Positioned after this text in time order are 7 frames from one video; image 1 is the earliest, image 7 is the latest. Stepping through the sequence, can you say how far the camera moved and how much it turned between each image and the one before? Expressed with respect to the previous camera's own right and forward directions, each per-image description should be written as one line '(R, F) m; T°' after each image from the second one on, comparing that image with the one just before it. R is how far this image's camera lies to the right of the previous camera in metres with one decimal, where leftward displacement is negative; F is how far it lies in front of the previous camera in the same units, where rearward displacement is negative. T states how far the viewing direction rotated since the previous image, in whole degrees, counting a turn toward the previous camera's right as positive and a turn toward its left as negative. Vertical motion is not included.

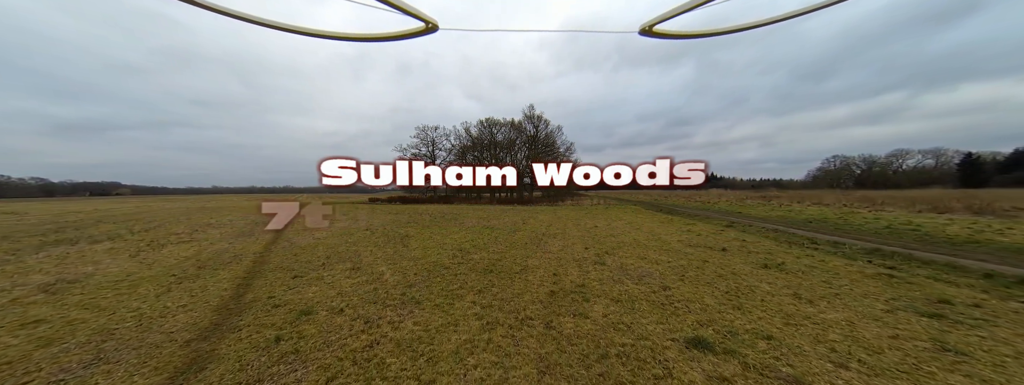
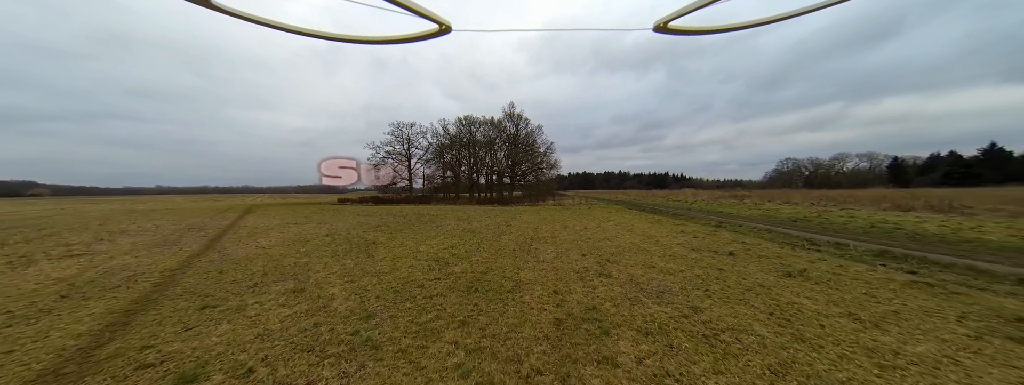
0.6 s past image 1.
(-0.1, +0.8) m; +5°
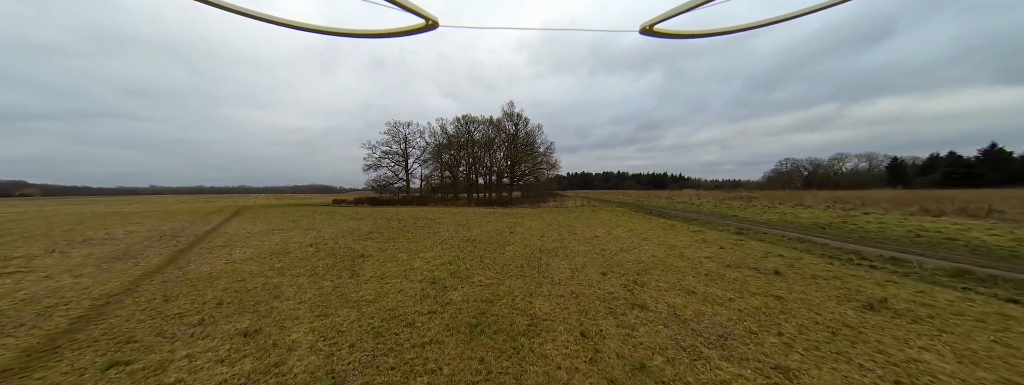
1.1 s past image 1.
(-0.2, +0.7) m; 0°
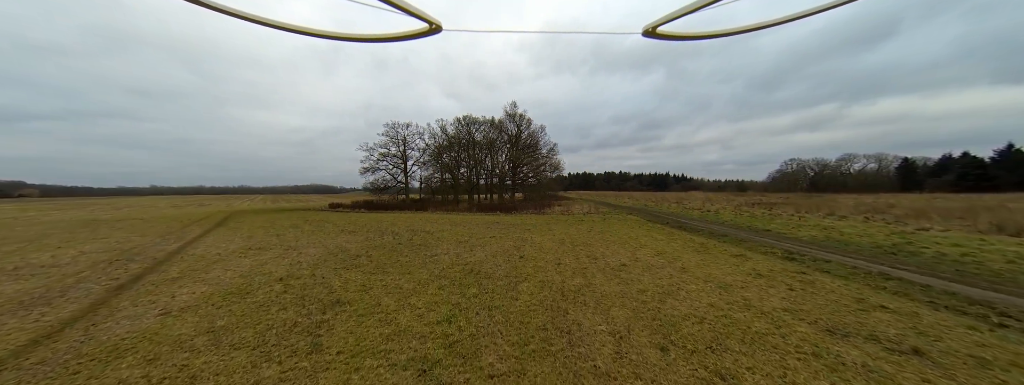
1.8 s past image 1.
(-0.3, +1.3) m; 0°
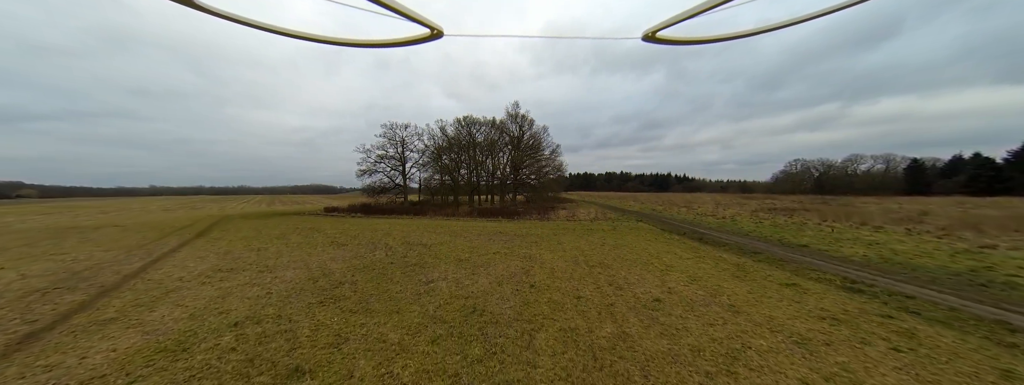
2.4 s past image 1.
(-0.2, +1.2) m; 0°
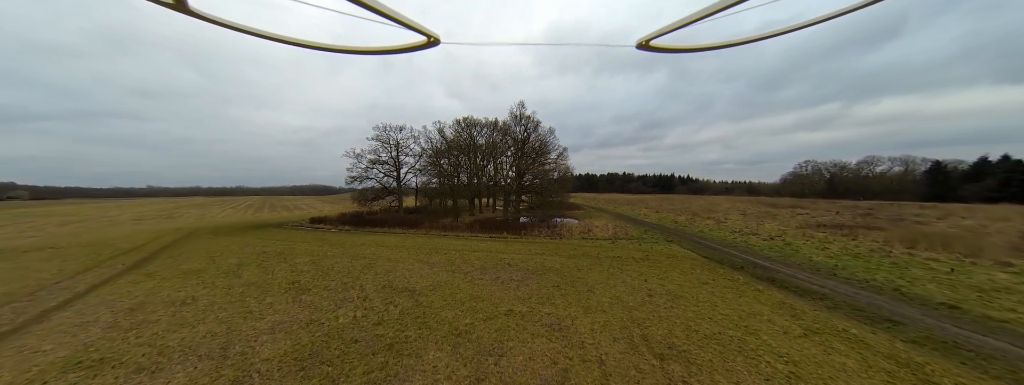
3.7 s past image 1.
(-0.6, +3.0) m; 0°
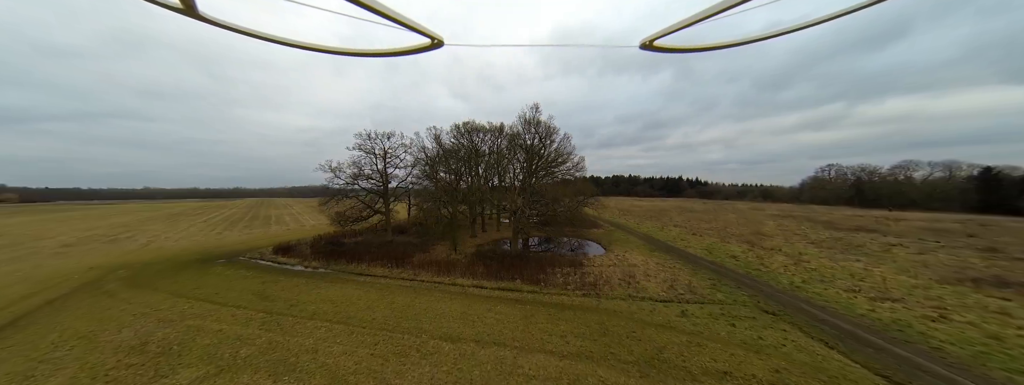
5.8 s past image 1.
(-1.0, +5.8) m; 0°
